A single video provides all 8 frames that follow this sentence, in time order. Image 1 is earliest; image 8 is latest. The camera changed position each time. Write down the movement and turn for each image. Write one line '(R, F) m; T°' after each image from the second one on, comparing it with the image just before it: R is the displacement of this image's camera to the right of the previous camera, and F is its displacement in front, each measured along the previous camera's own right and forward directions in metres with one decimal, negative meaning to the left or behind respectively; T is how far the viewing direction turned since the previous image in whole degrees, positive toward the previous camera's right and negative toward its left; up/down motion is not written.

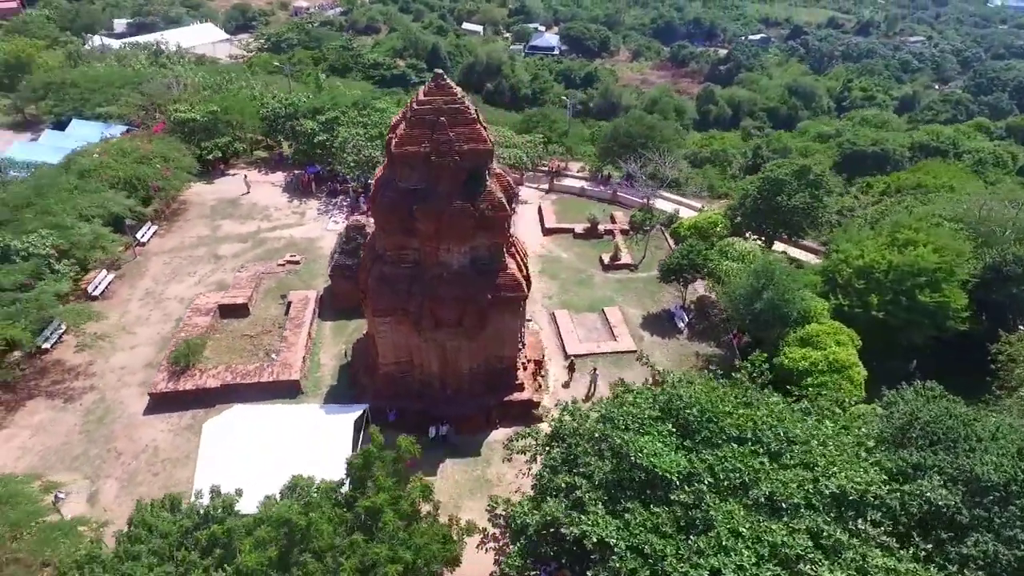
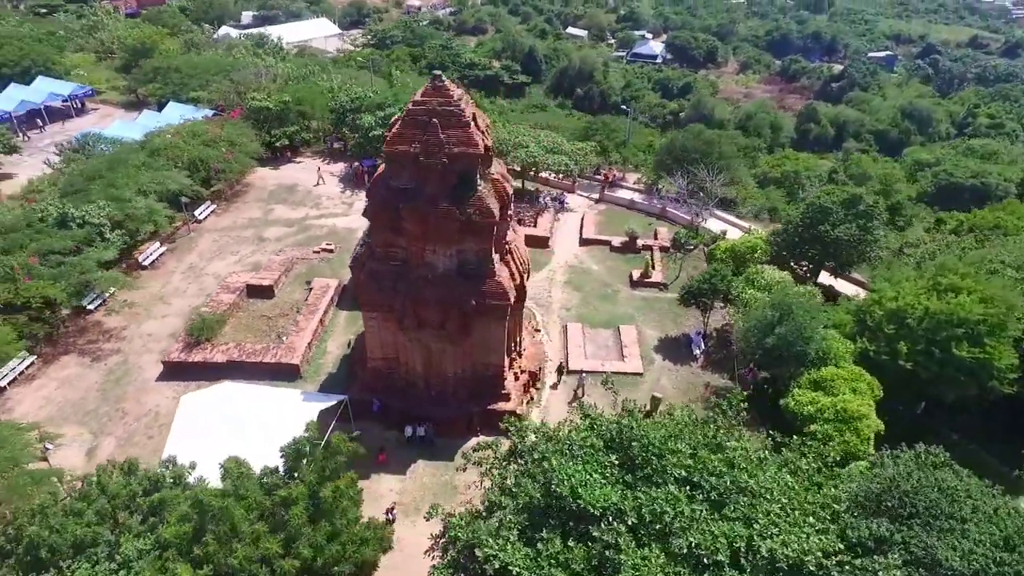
(+2.6, +0.5) m; -9°
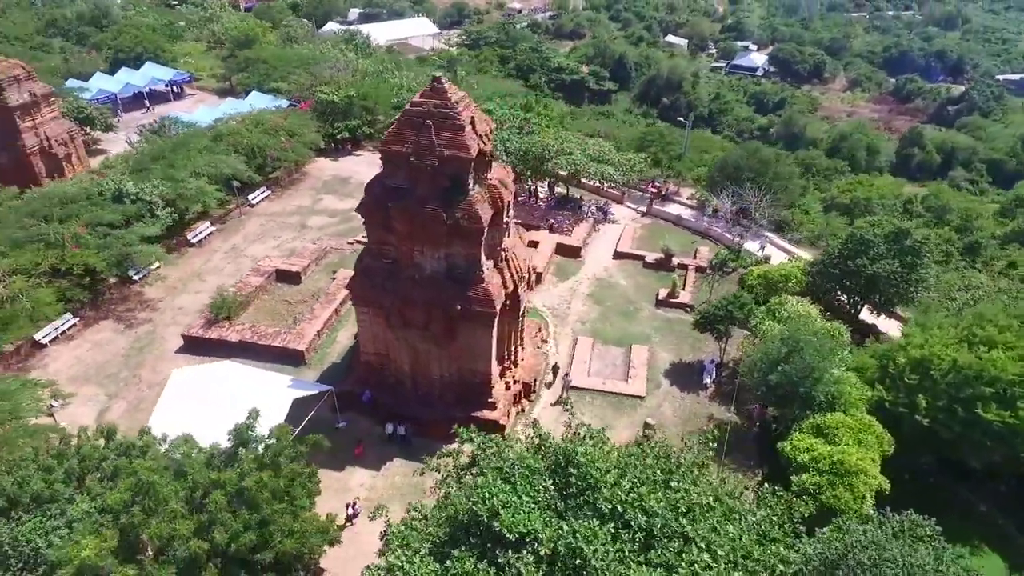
(+2.4, +0.5) m; -8°
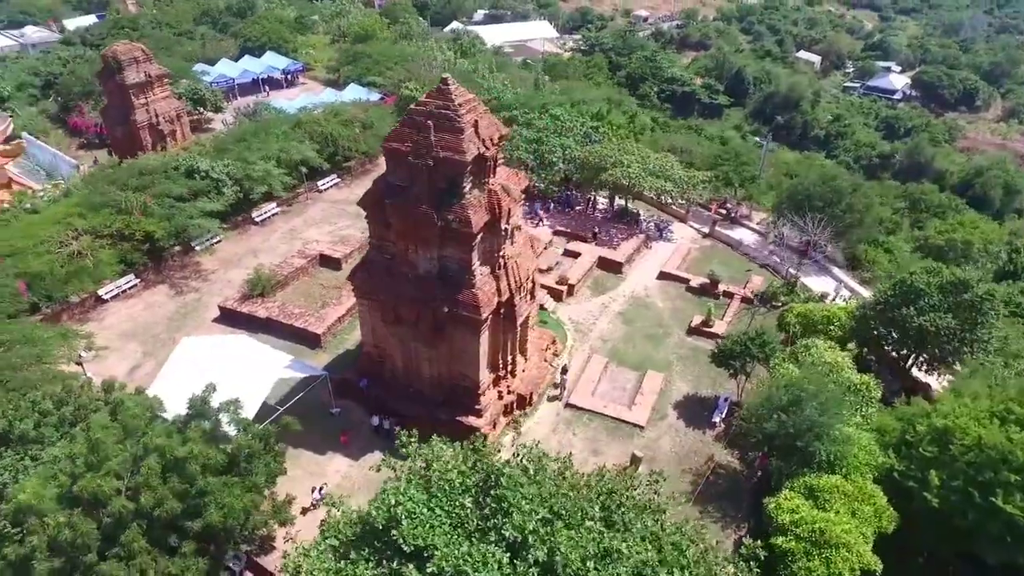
(+2.7, +0.6) m; -10°
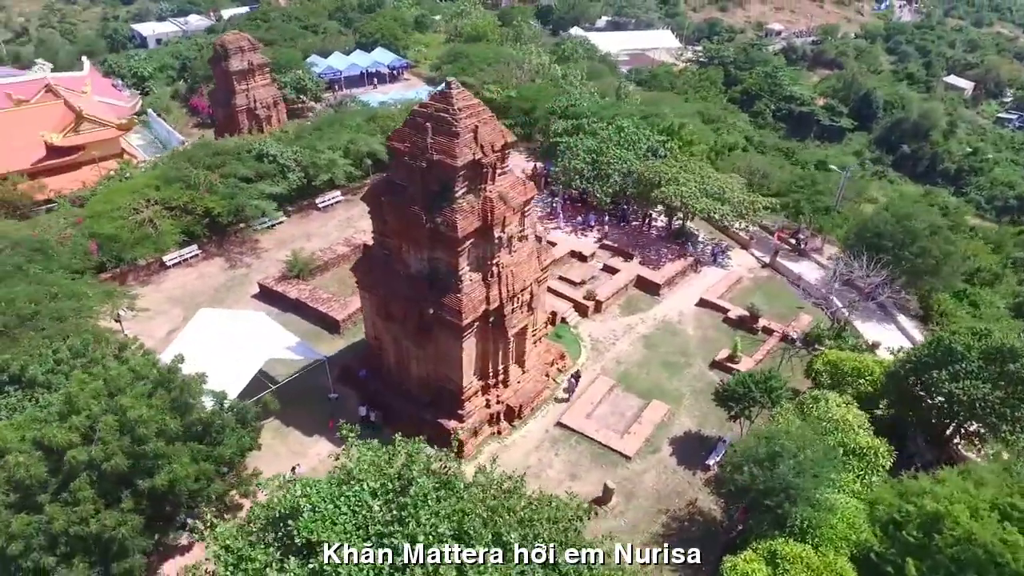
(+2.8, +0.5) m; -10°
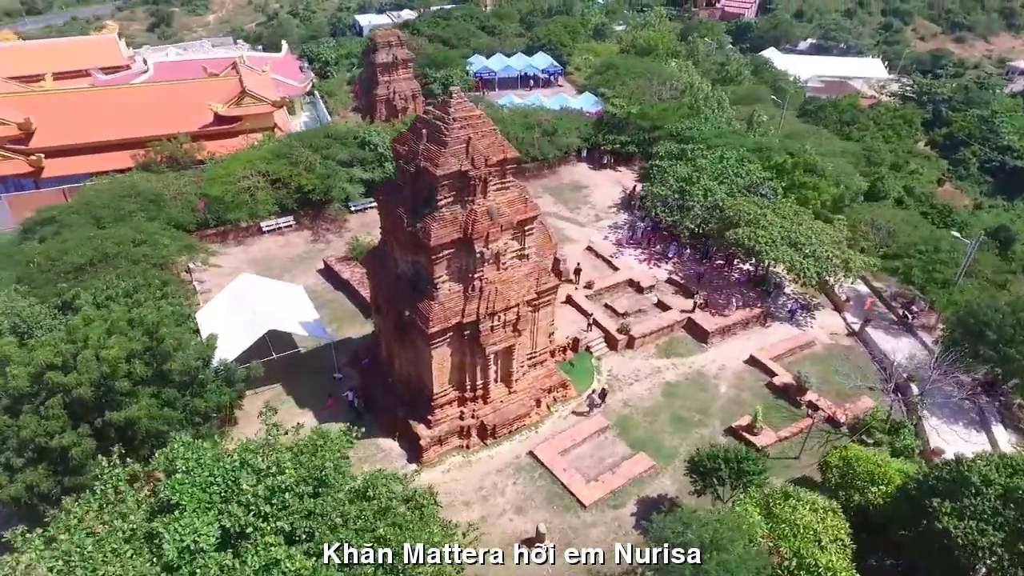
(+4.4, +1.0) m; -15°
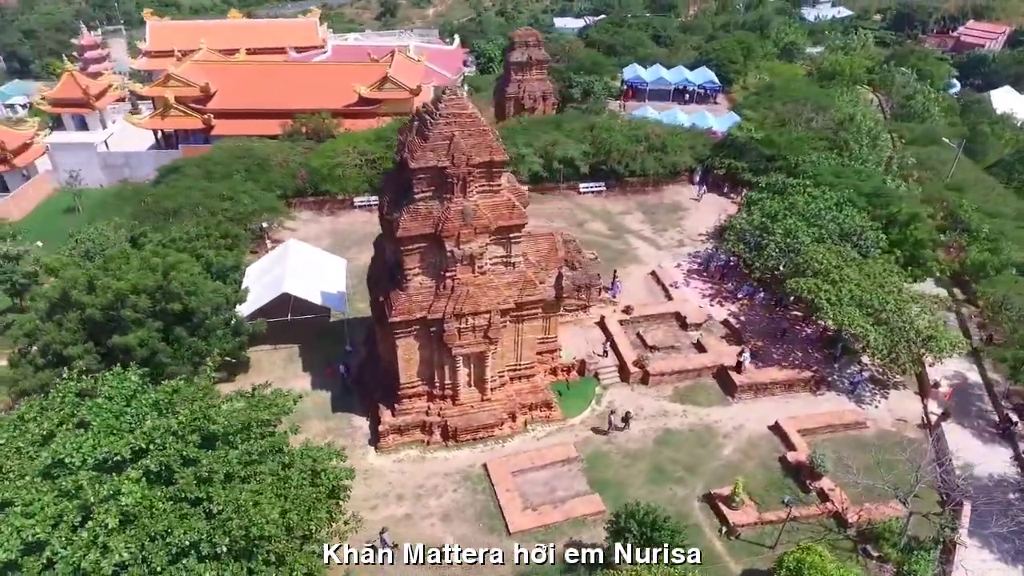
(+4.6, +1.1) m; -16°
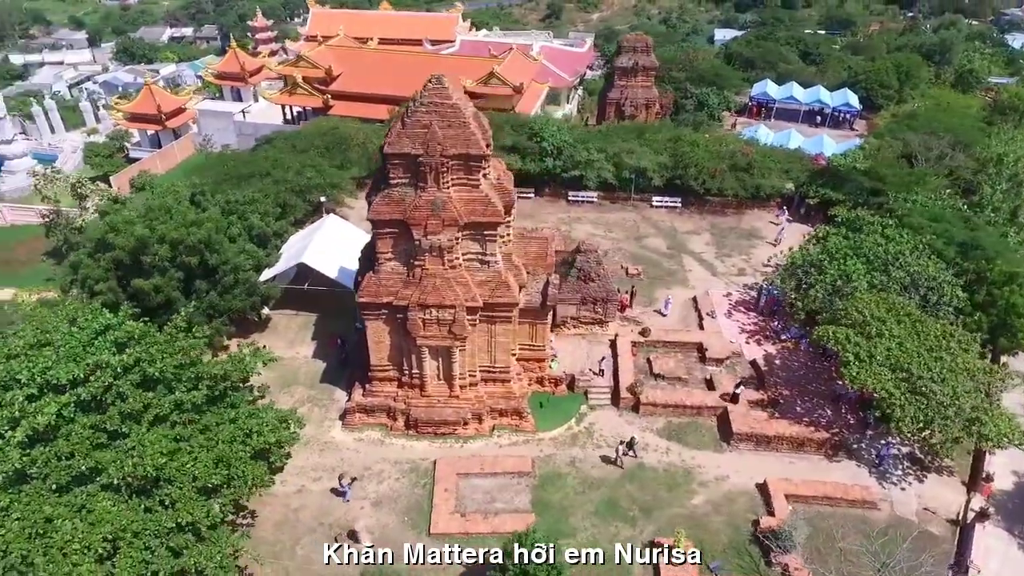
(+4.0, +0.9) m; -13°
